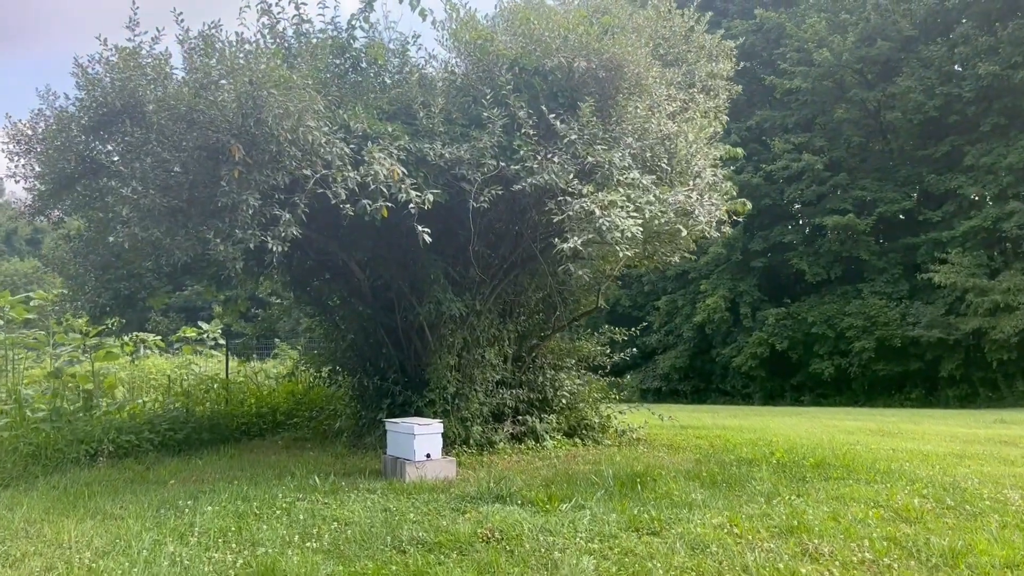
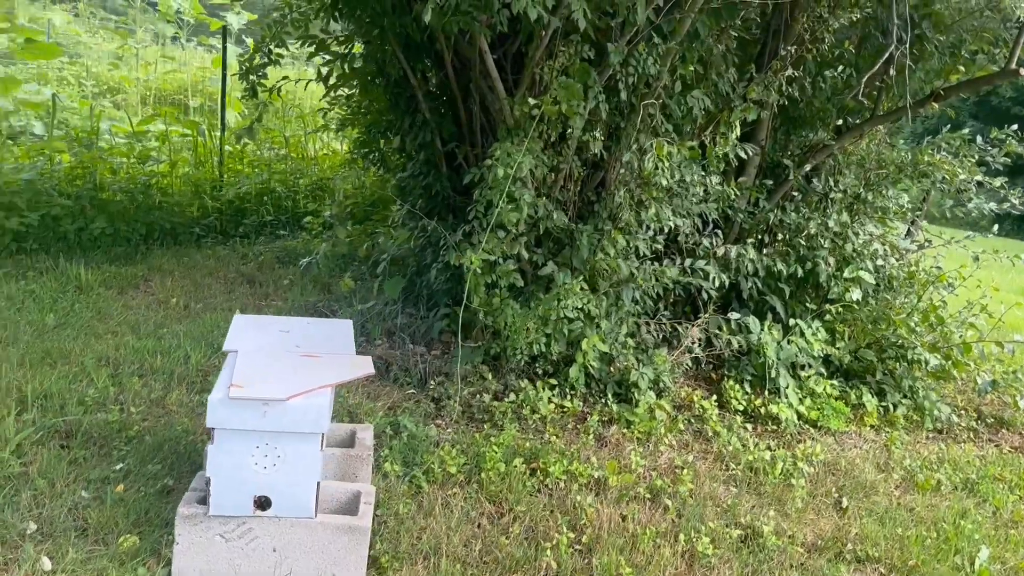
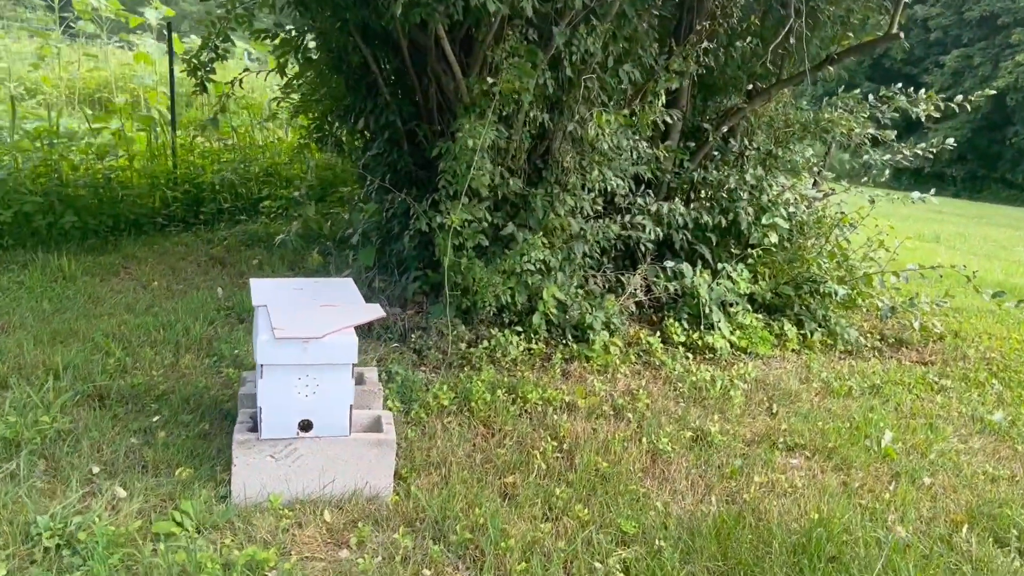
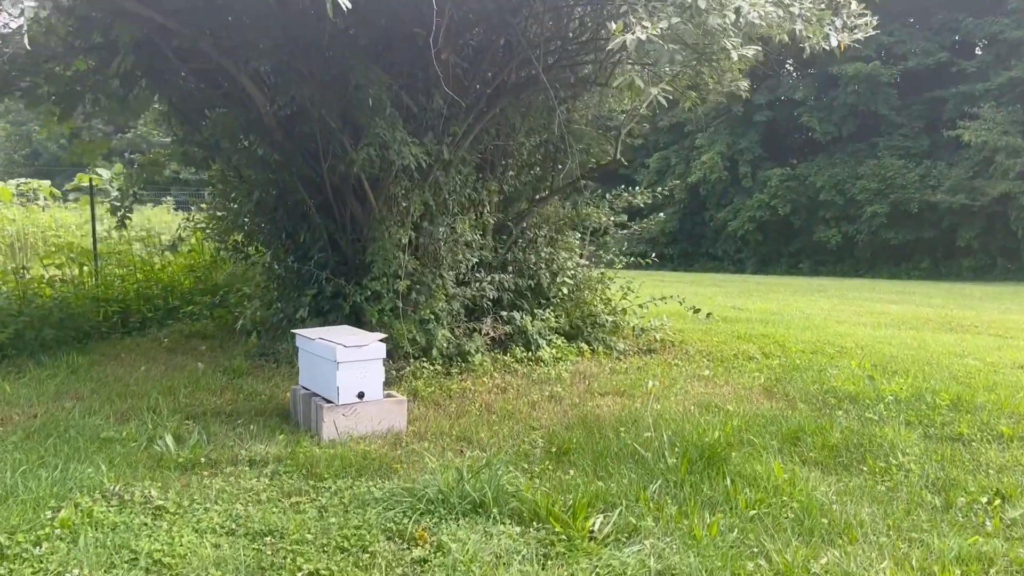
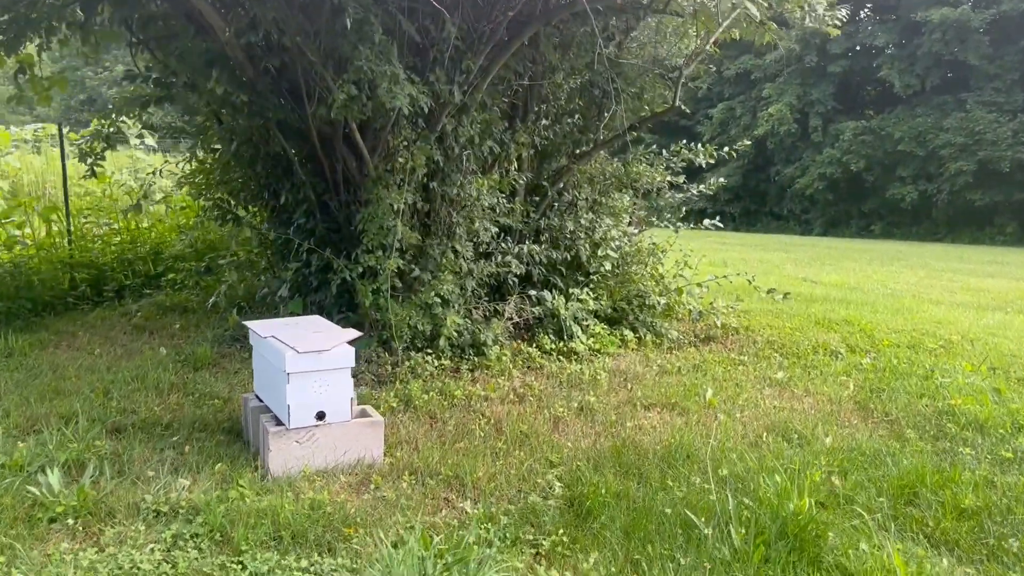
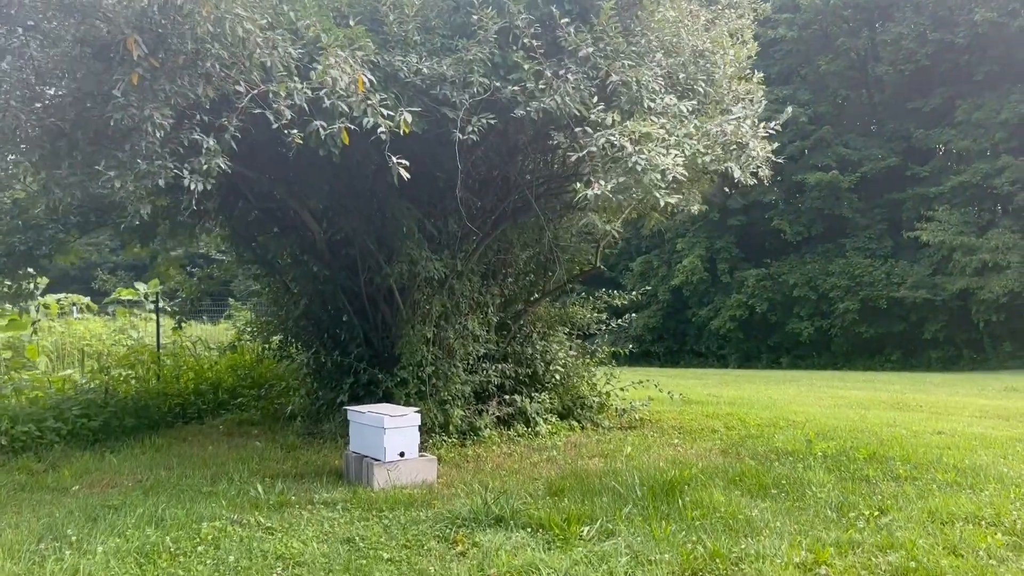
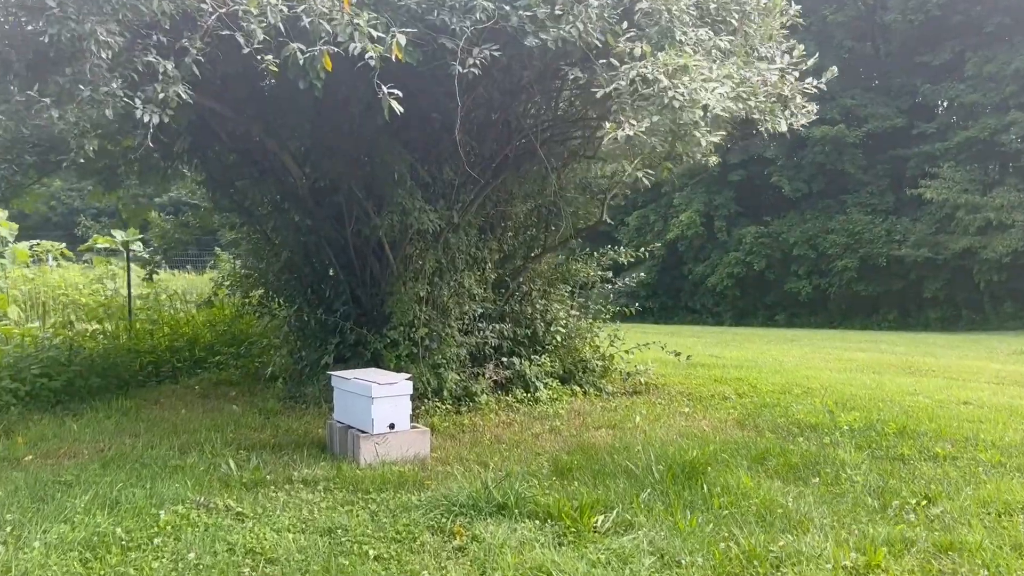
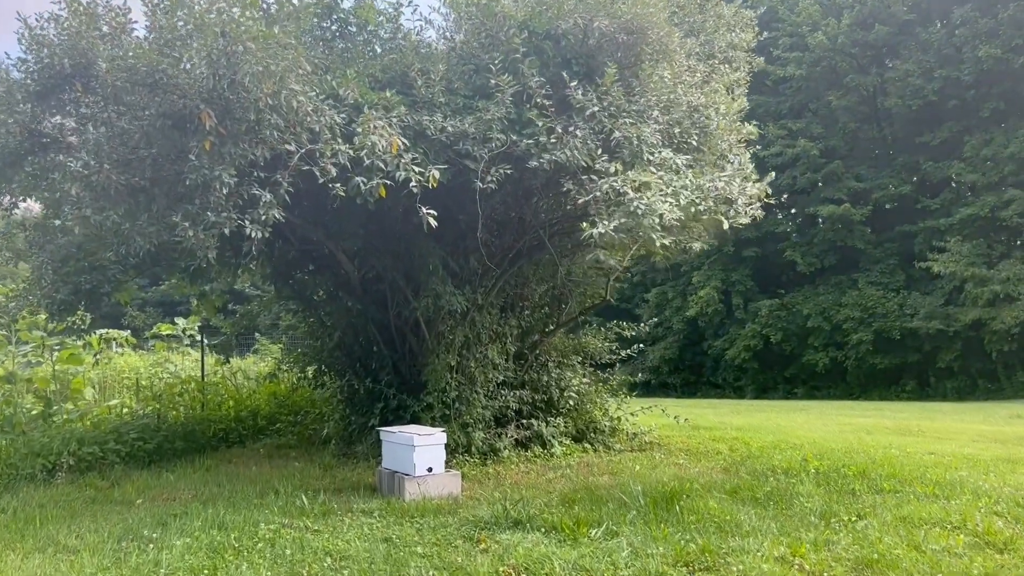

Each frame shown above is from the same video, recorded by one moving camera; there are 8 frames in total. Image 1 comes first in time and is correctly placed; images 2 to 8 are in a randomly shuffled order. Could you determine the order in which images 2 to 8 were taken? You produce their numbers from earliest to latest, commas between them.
8, 6, 7, 4, 5, 3, 2
